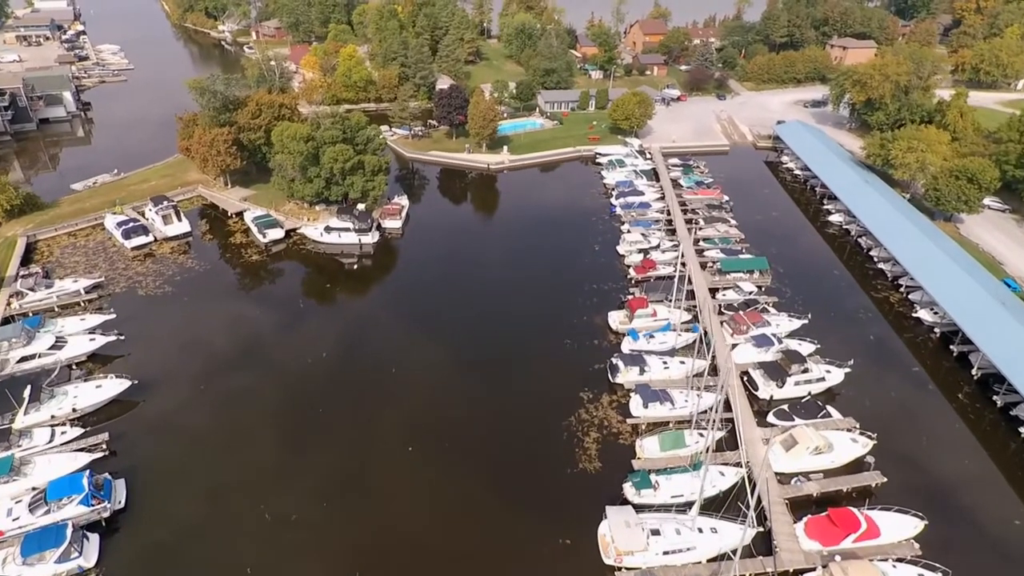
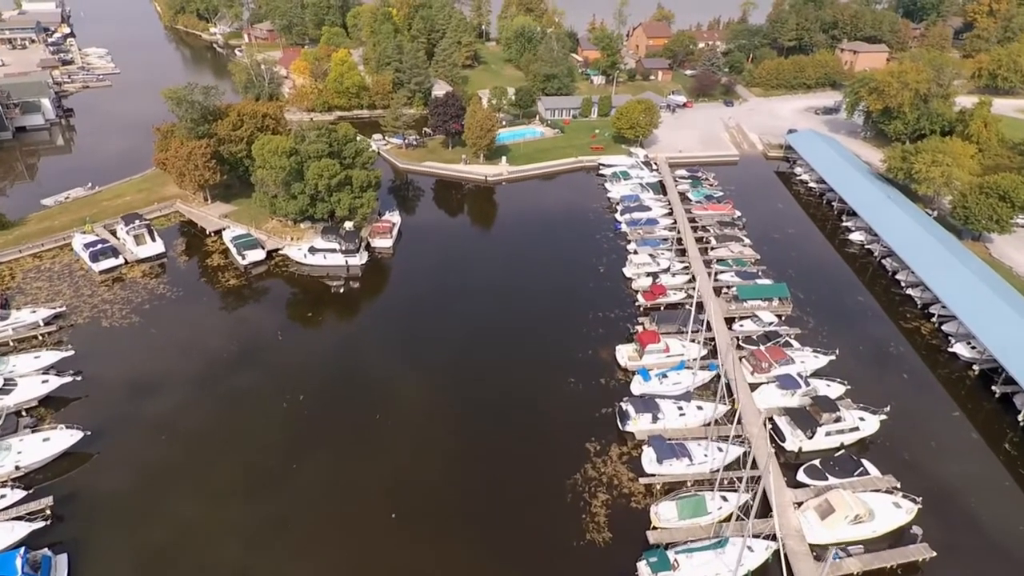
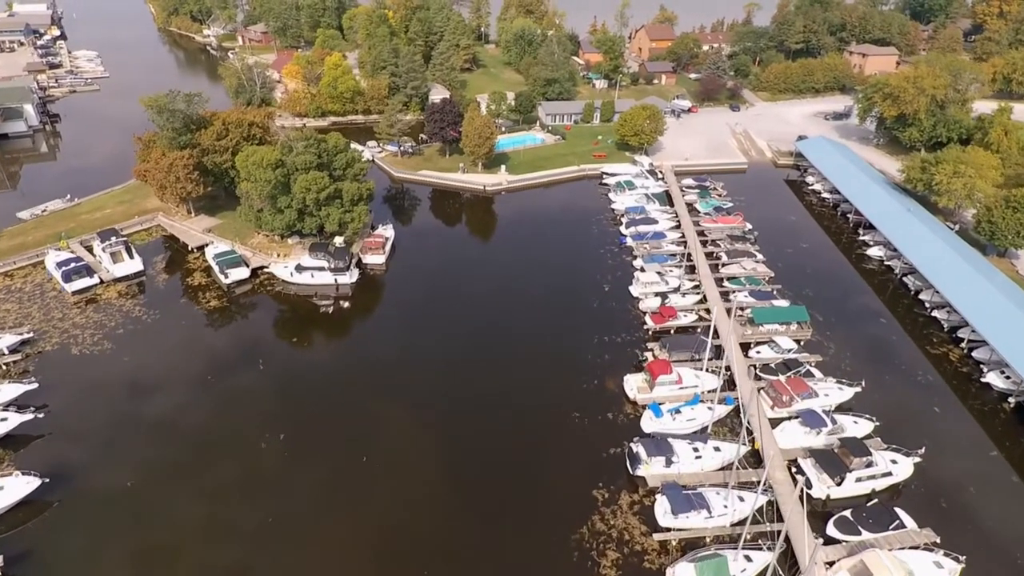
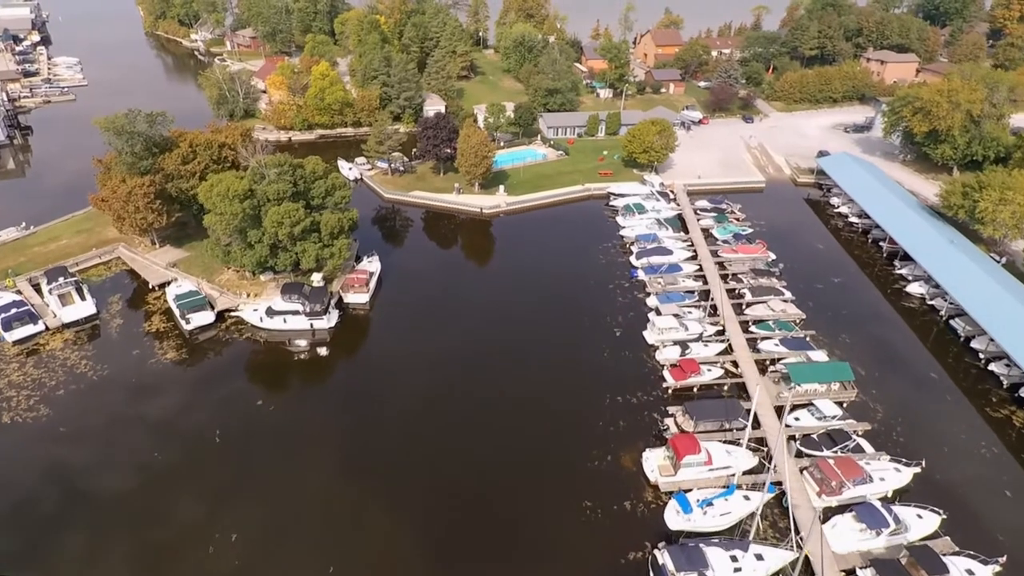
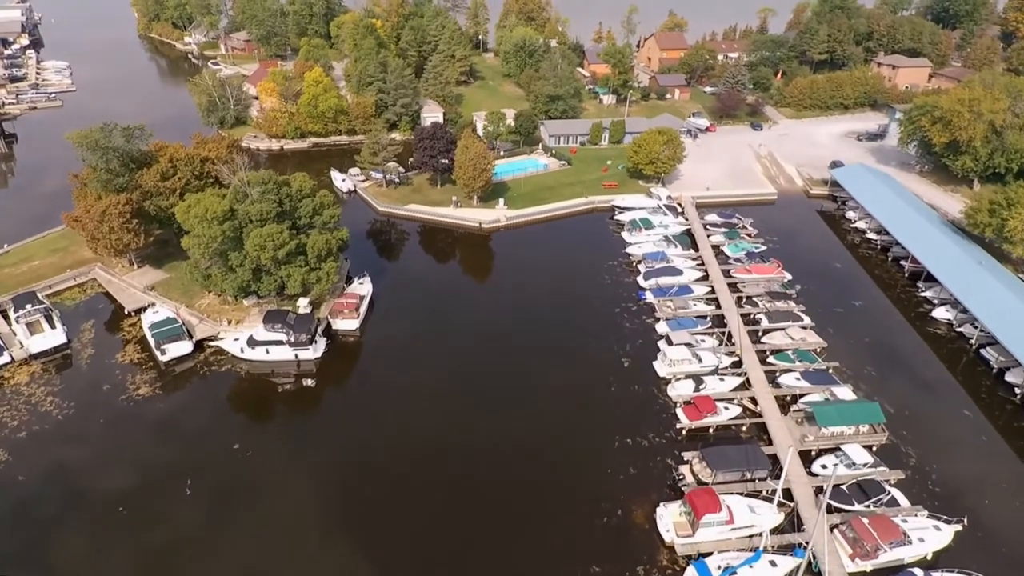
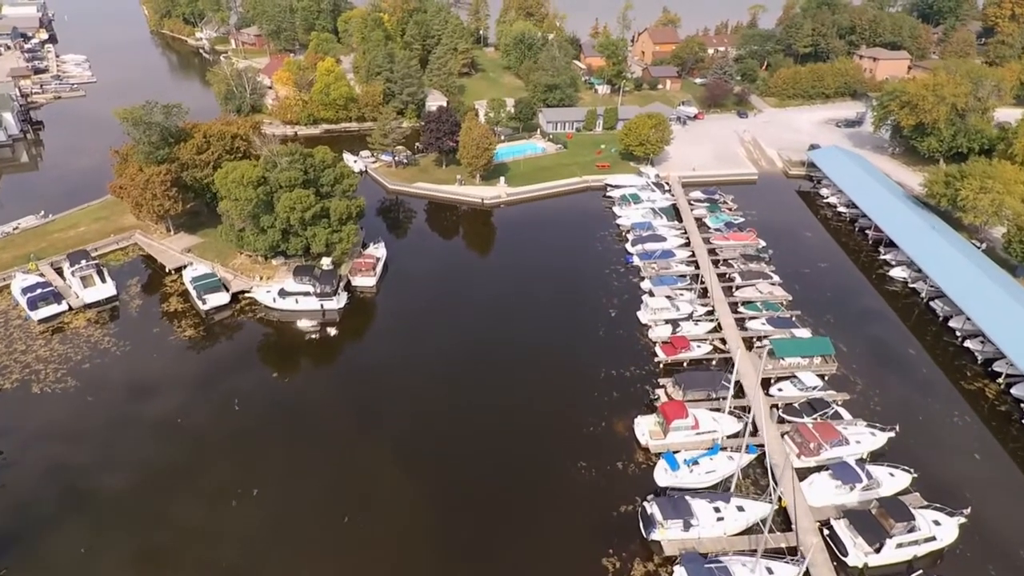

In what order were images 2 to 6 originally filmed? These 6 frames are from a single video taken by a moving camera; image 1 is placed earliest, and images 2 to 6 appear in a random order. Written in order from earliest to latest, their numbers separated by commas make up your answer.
2, 3, 6, 4, 5
